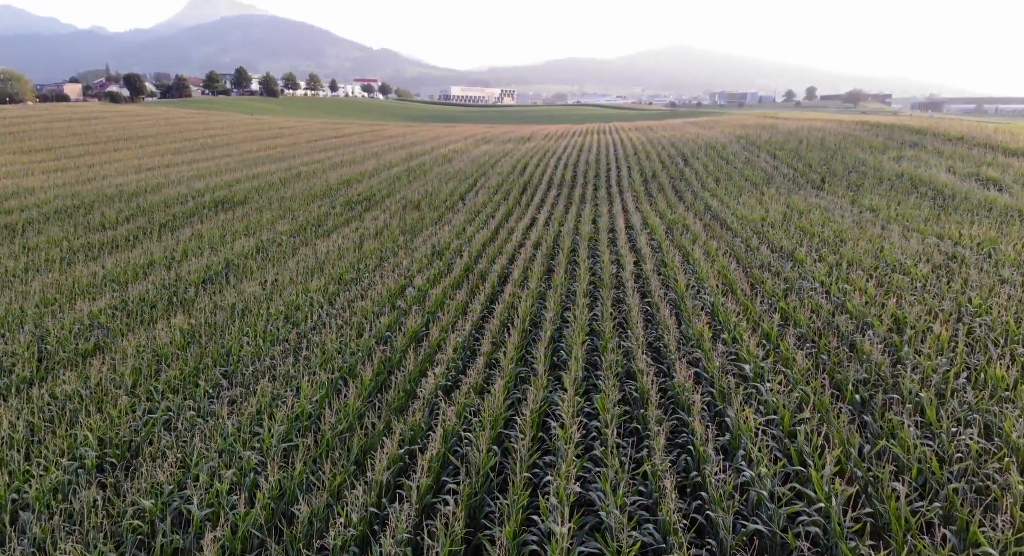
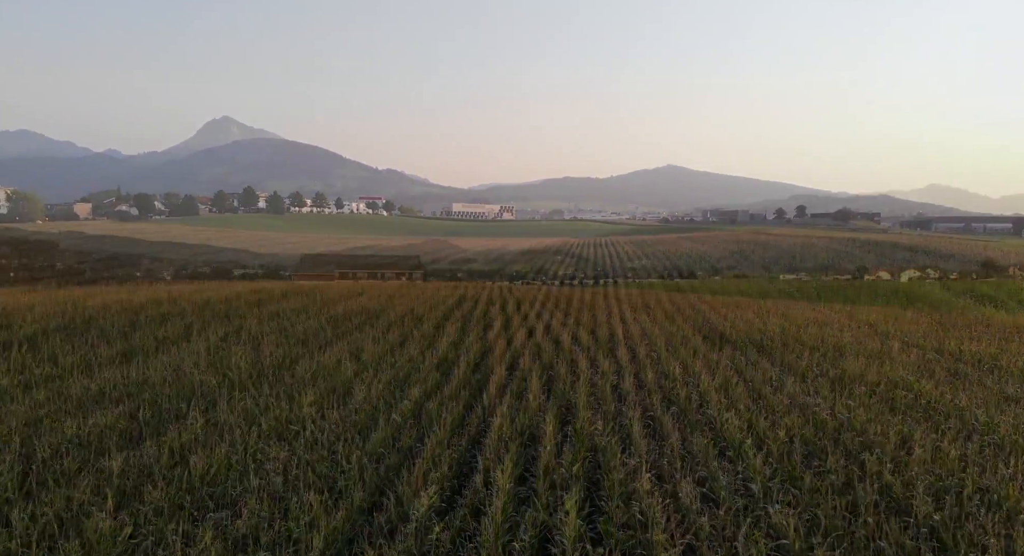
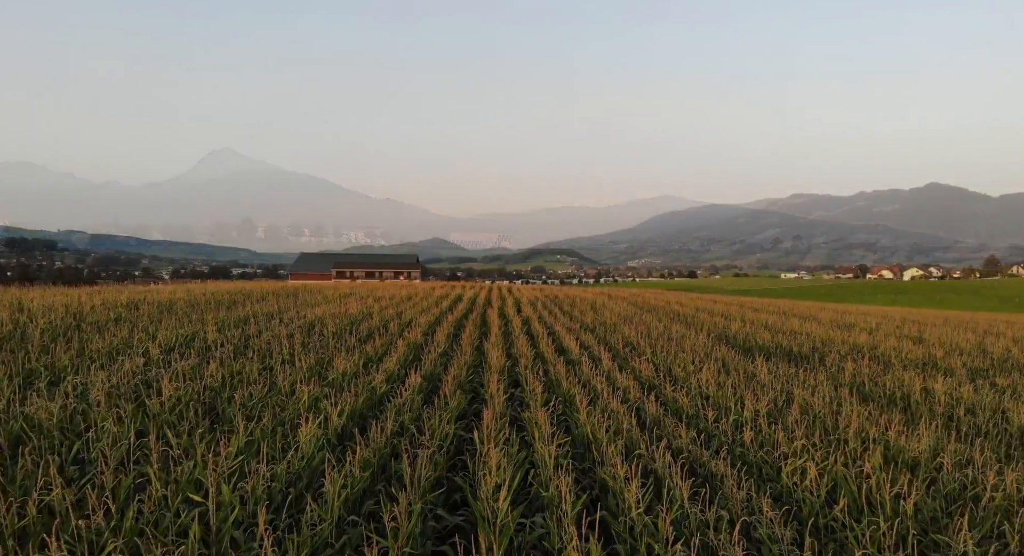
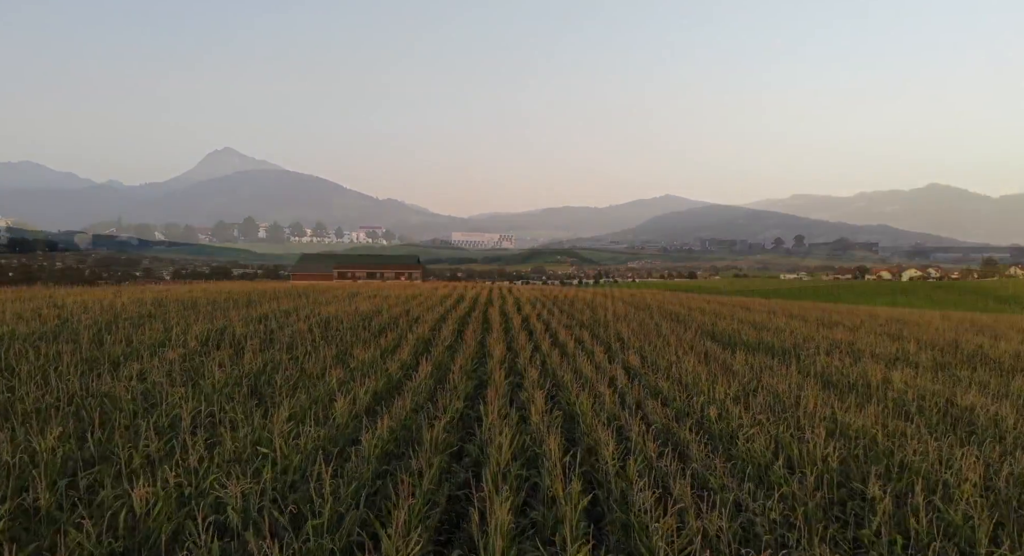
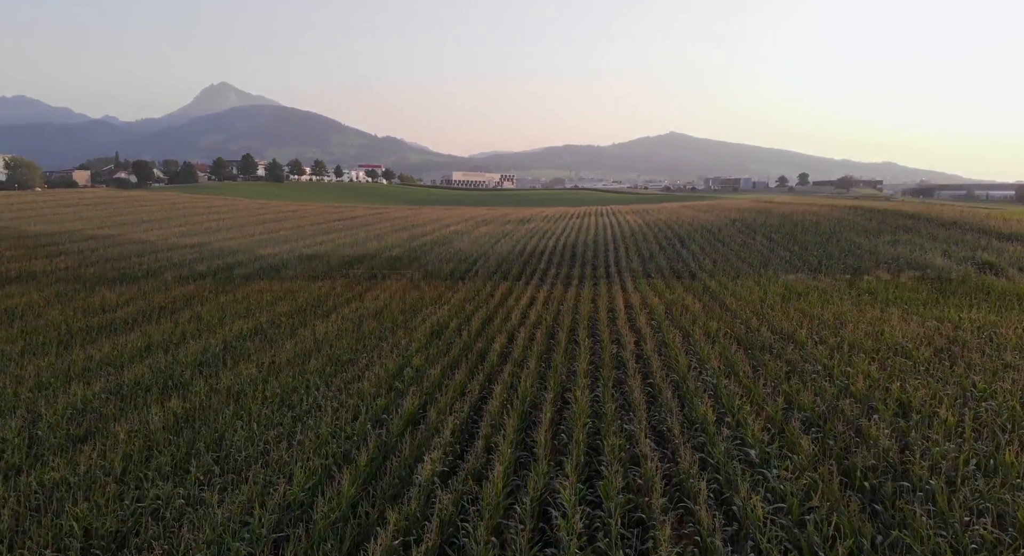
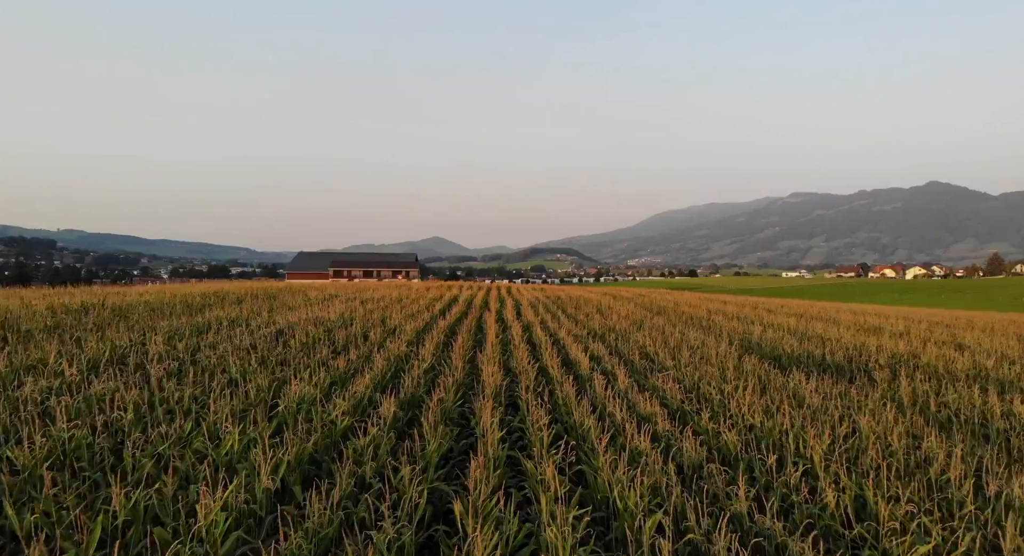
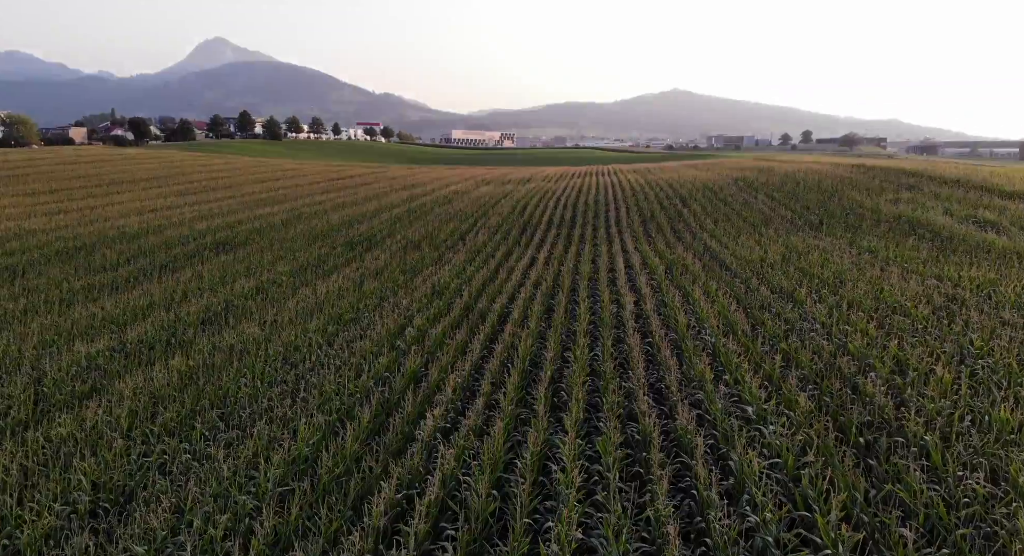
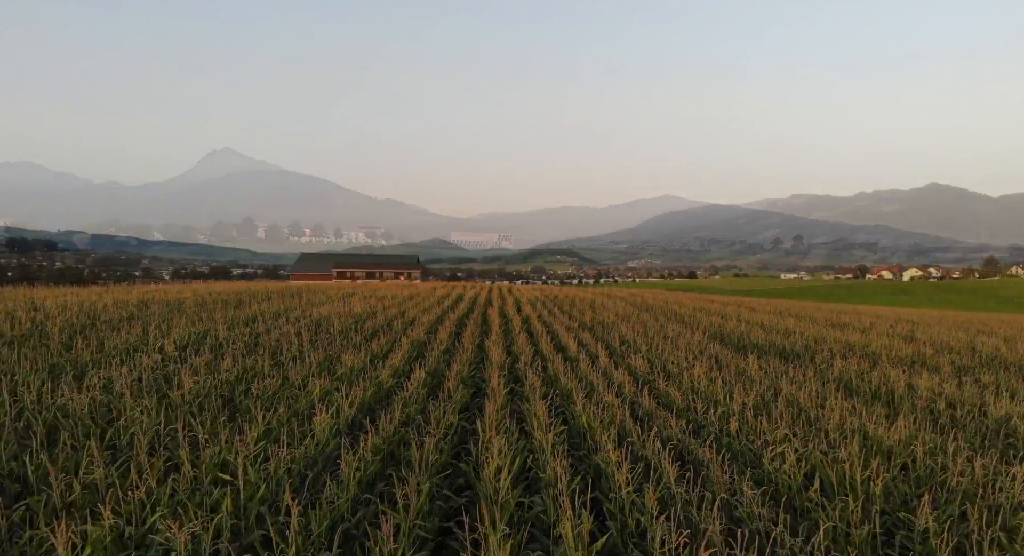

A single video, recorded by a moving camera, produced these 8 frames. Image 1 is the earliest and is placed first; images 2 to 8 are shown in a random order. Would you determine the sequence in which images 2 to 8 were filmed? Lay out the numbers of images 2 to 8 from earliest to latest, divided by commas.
7, 5, 2, 4, 8, 3, 6
